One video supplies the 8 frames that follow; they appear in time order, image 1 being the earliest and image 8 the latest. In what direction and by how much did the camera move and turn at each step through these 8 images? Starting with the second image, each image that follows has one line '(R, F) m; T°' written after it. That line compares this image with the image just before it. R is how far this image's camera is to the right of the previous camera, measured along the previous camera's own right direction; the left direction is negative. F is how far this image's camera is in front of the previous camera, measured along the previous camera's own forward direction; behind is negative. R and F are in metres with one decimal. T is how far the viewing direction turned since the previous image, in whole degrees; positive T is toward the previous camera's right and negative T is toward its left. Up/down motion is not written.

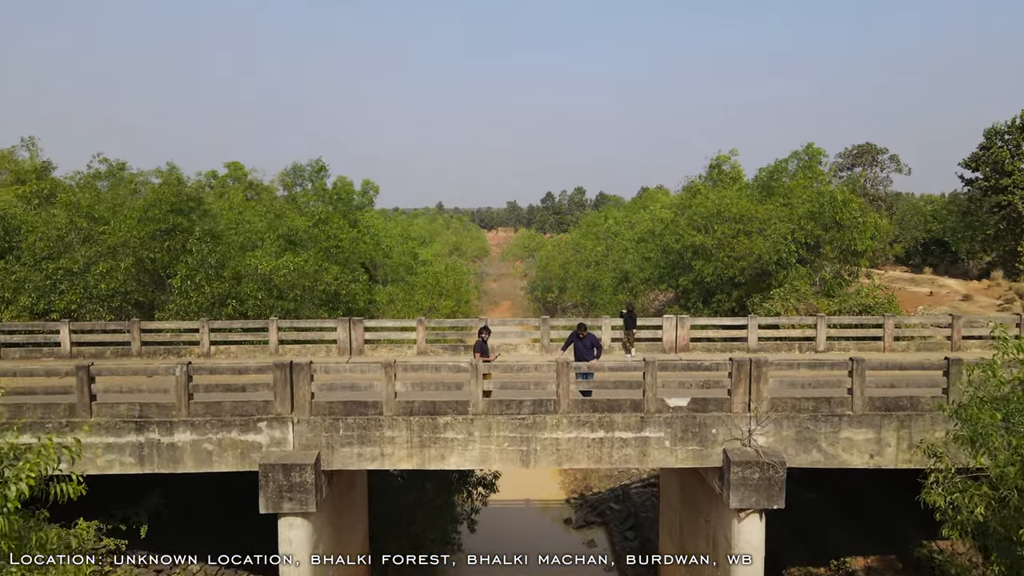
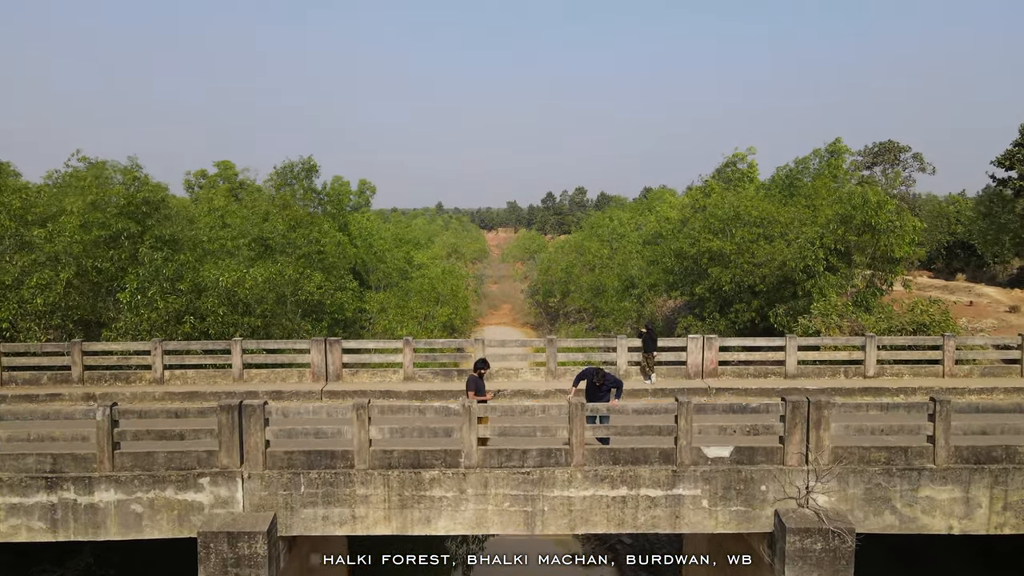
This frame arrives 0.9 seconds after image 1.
(0.0, +2.0) m; 0°
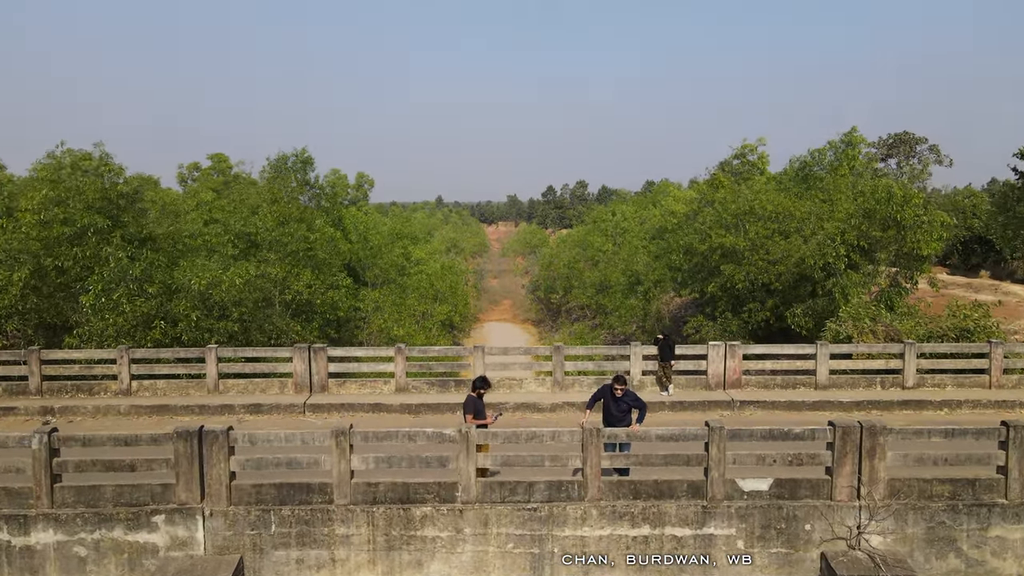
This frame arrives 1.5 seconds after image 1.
(0.0, +1.2) m; 0°
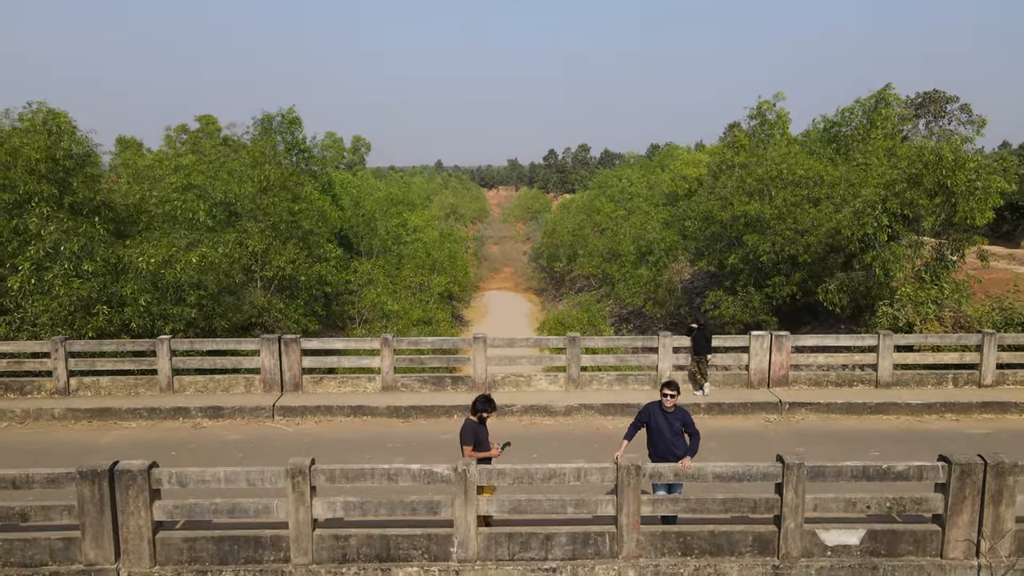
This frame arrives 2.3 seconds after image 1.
(-0.1, +1.8) m; 0°
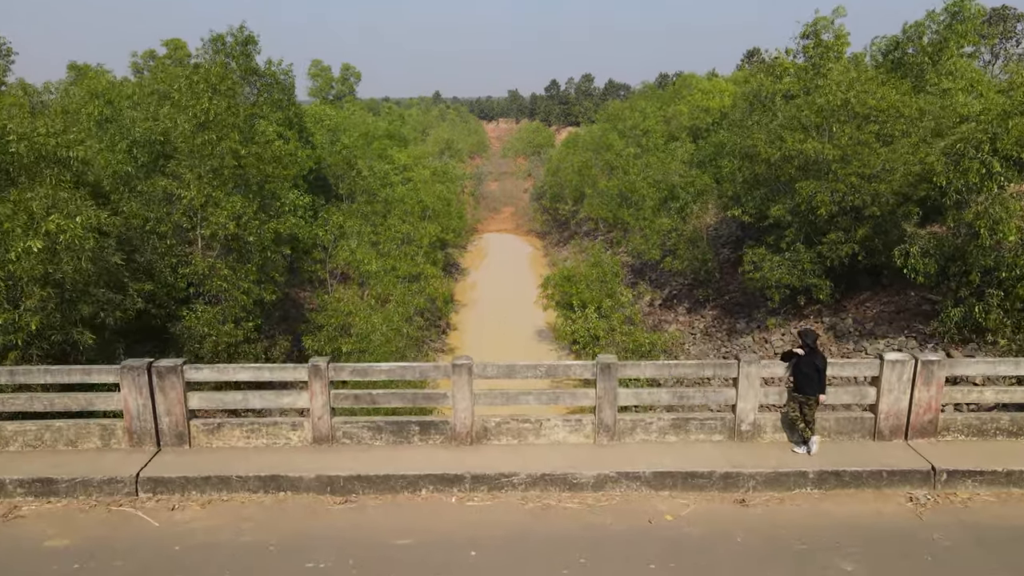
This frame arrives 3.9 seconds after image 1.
(0.0, +3.6) m; 0°
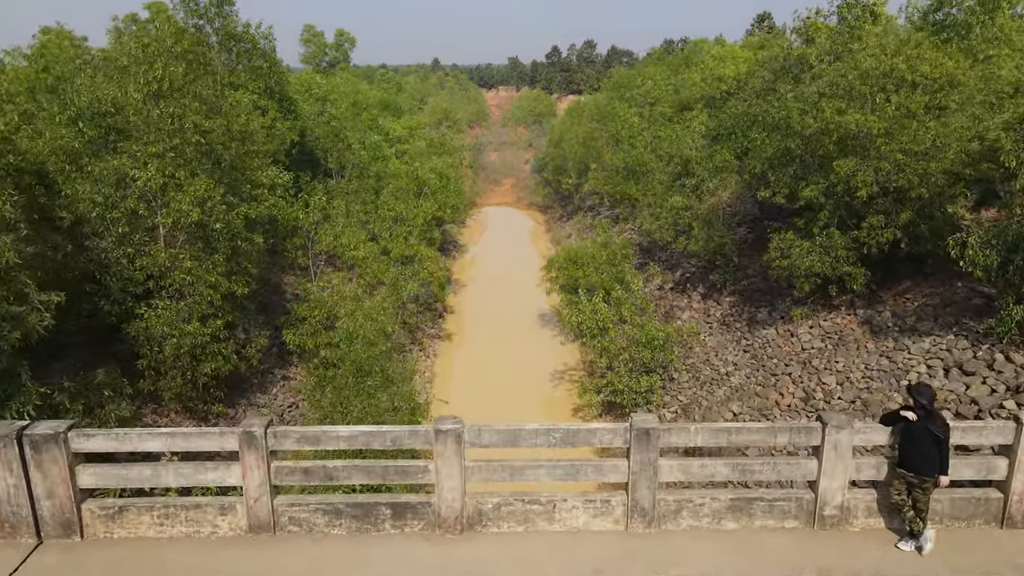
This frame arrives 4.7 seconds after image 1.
(0.0, +1.7) m; 0°
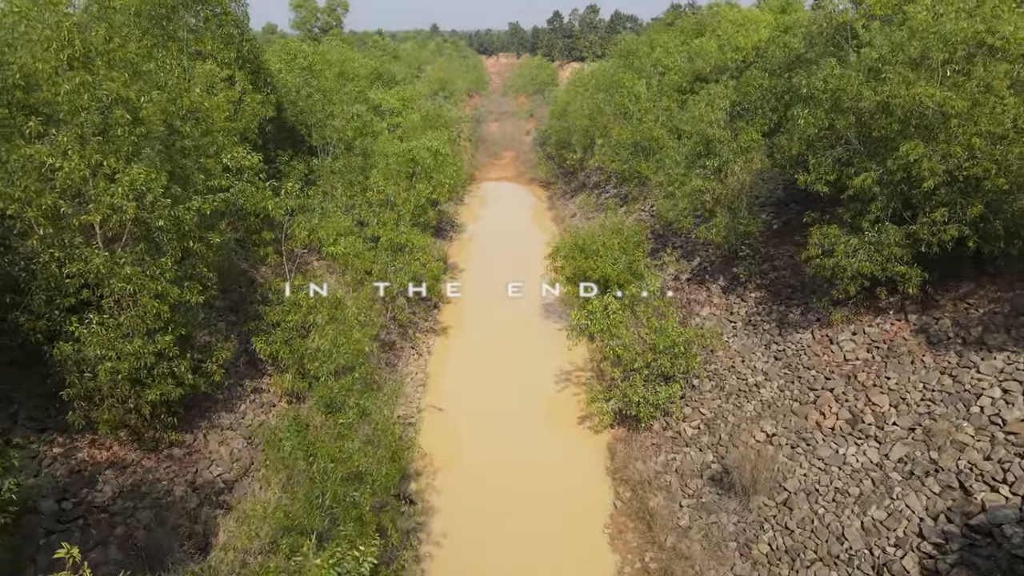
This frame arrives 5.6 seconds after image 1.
(0.0, +2.1) m; 0°
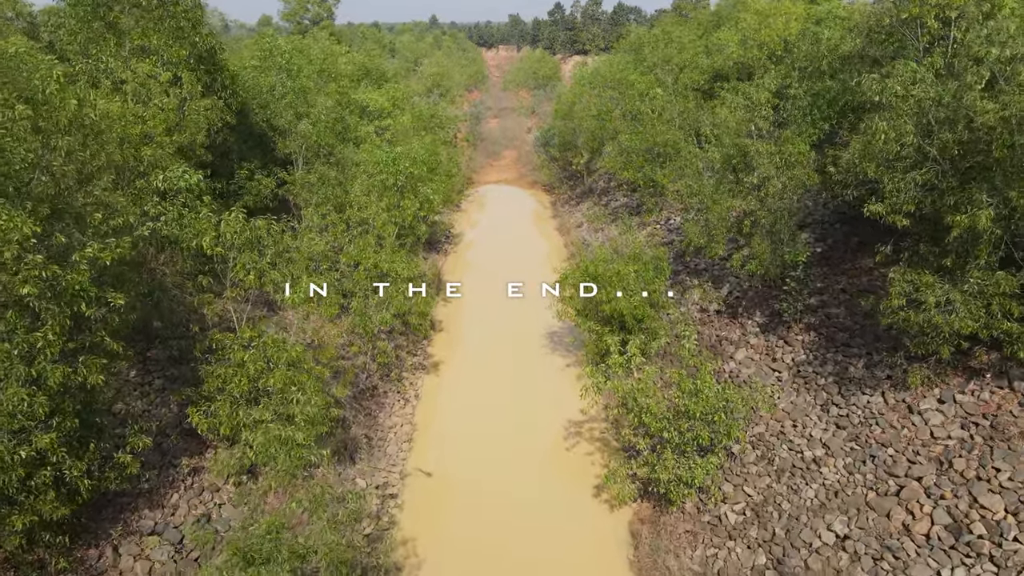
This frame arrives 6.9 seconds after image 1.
(0.0, +3.0) m; 0°
